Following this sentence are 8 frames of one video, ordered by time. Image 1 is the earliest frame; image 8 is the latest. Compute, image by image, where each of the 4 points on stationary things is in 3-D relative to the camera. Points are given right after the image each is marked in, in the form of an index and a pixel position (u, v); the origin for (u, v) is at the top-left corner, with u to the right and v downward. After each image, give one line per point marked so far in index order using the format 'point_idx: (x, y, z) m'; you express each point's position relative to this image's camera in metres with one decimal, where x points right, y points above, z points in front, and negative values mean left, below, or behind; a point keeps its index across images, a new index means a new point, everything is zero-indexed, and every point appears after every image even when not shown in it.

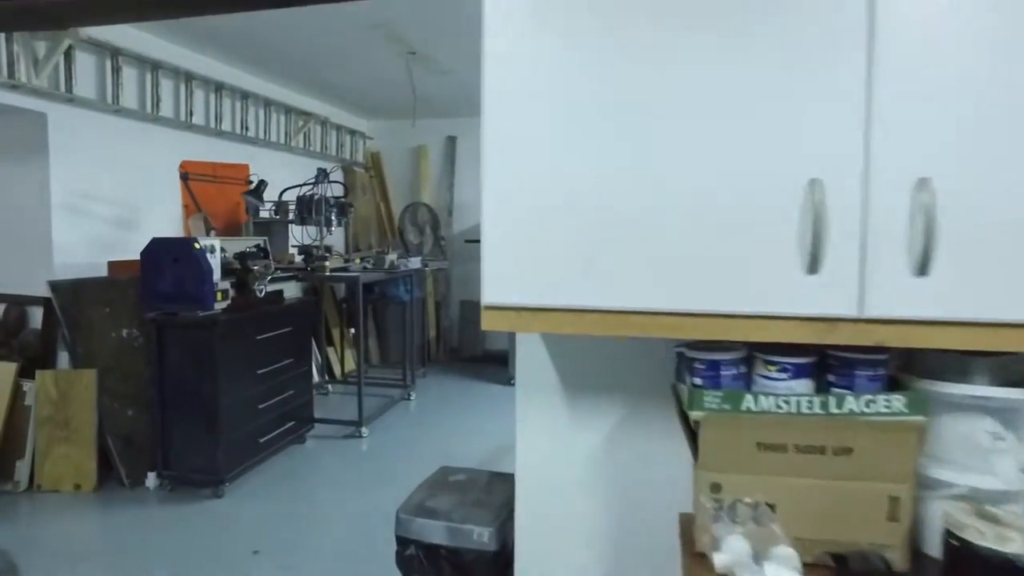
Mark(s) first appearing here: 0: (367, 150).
0: (-1.3, +1.2, +5.9) m
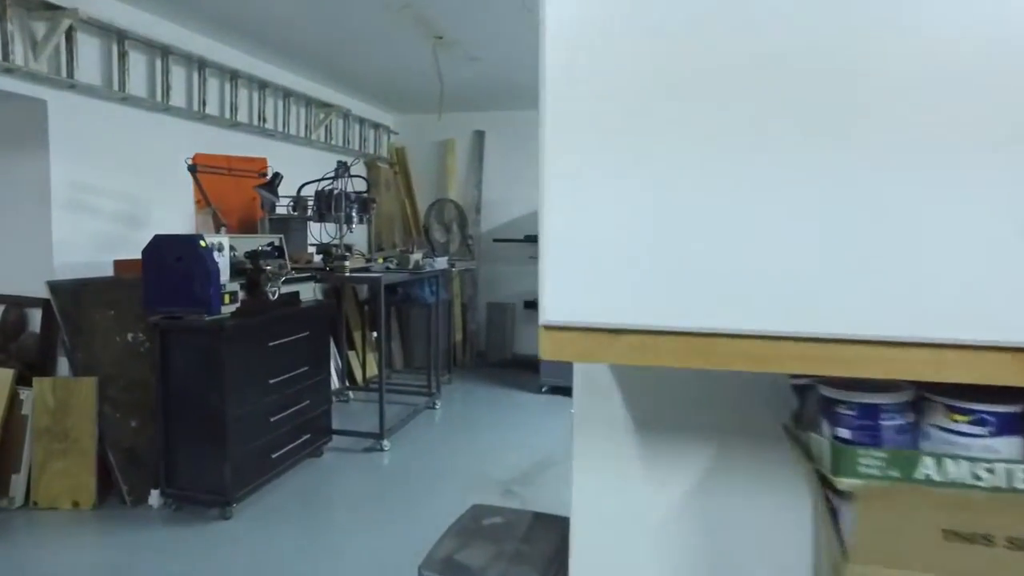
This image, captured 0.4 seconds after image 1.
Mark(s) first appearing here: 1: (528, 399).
0: (-1.0, +1.2, +5.7) m
1: (+0.1, -0.8, +4.5) m
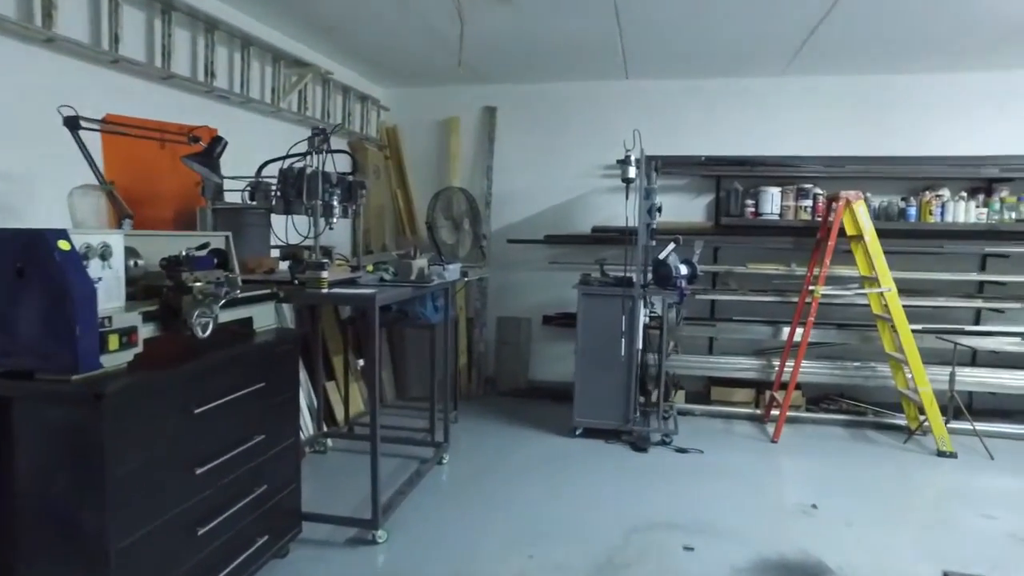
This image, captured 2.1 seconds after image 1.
0: (-0.9, +1.2, +4.7) m
1: (+0.3, -0.9, +3.5) m
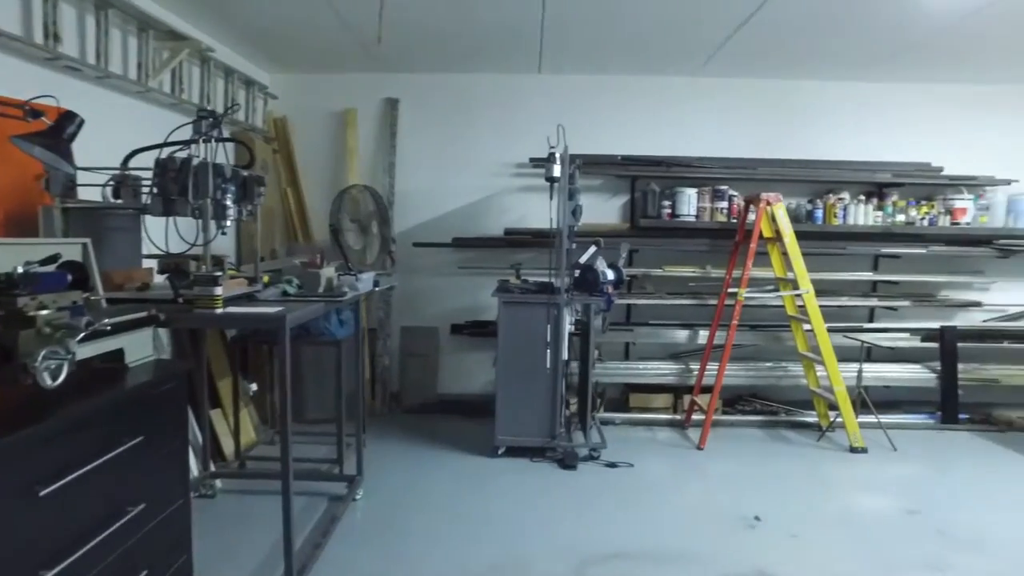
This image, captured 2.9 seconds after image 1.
0: (-1.5, +1.1, +4.1) m
1: (-0.1, -0.9, +3.2) m
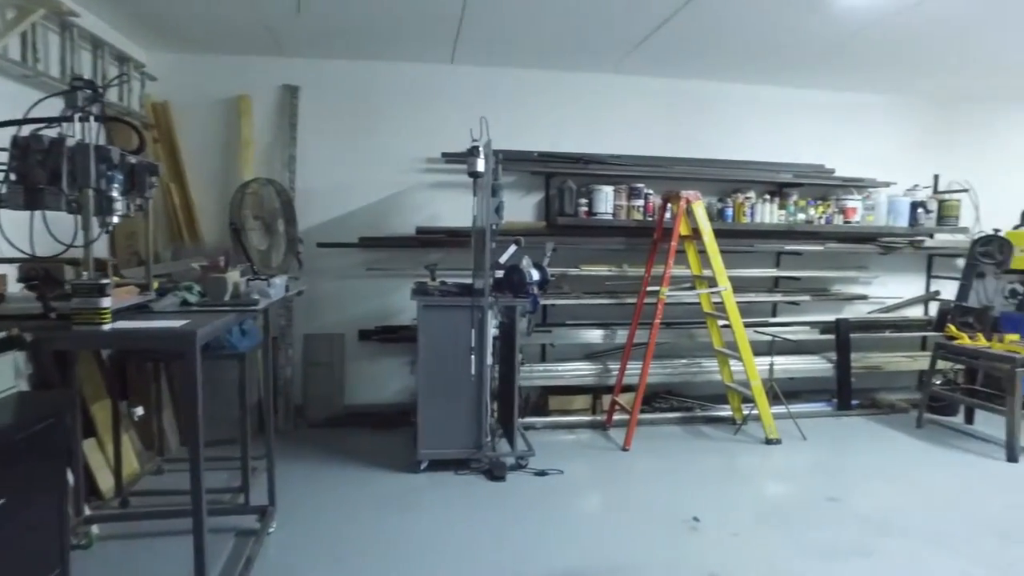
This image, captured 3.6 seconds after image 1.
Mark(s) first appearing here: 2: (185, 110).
0: (-2.0, +1.1, +3.7) m
1: (-0.5, -0.9, +3.0) m
2: (-1.9, +1.0, +3.8) m
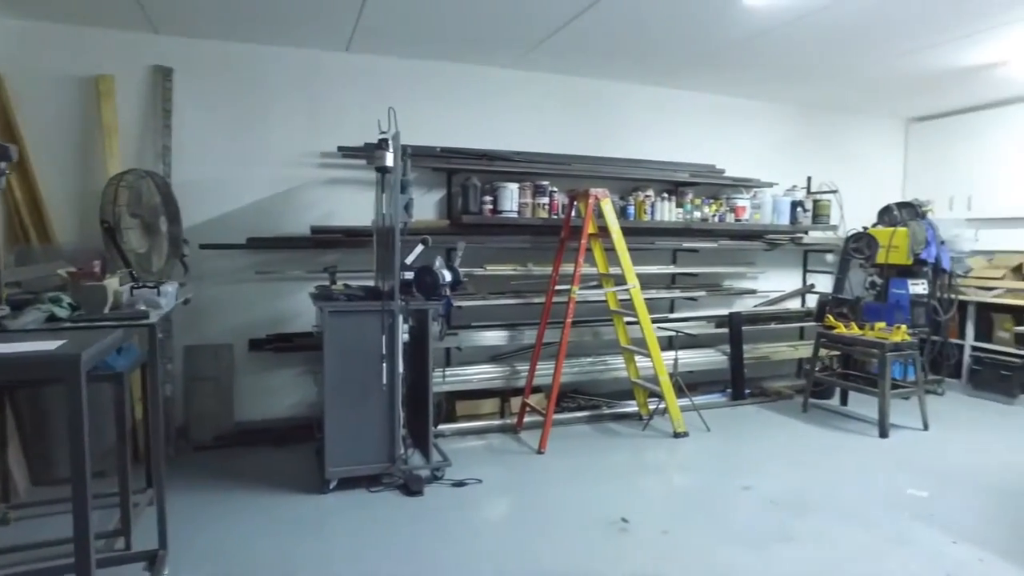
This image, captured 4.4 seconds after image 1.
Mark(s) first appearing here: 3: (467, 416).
0: (-2.5, +1.0, +3.1) m
1: (-0.8, -0.9, +2.7) m
2: (-2.4, +1.0, +3.3) m
3: (-0.3, -0.8, +4.1) m
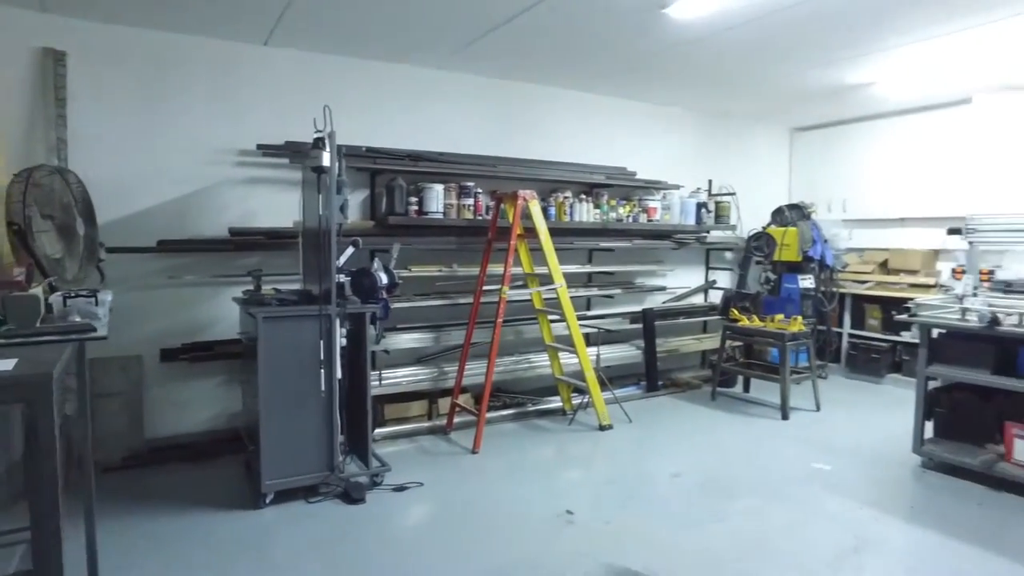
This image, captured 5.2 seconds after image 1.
0: (-2.8, +1.0, +2.7) m
1: (-1.0, -1.0, +2.6) m
2: (-2.7, +0.9, +2.9) m
3: (-0.7, -0.8, +4.0) m
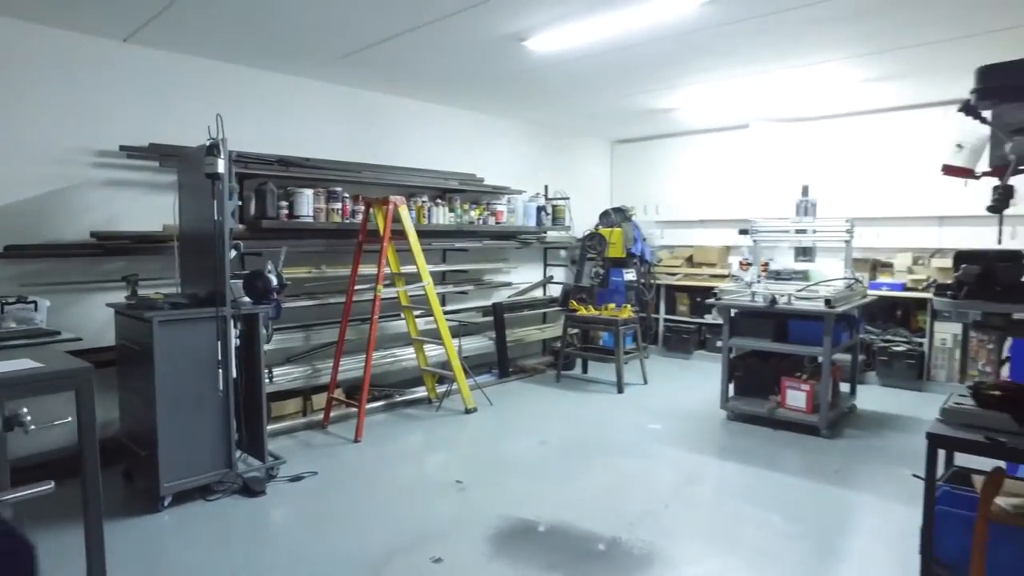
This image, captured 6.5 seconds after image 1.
0: (-3.2, +0.9, +2.2) m
1: (-1.4, -1.0, +2.7) m
2: (-3.1, +0.9, +2.4) m
3: (-1.5, -0.8, +4.1) m
